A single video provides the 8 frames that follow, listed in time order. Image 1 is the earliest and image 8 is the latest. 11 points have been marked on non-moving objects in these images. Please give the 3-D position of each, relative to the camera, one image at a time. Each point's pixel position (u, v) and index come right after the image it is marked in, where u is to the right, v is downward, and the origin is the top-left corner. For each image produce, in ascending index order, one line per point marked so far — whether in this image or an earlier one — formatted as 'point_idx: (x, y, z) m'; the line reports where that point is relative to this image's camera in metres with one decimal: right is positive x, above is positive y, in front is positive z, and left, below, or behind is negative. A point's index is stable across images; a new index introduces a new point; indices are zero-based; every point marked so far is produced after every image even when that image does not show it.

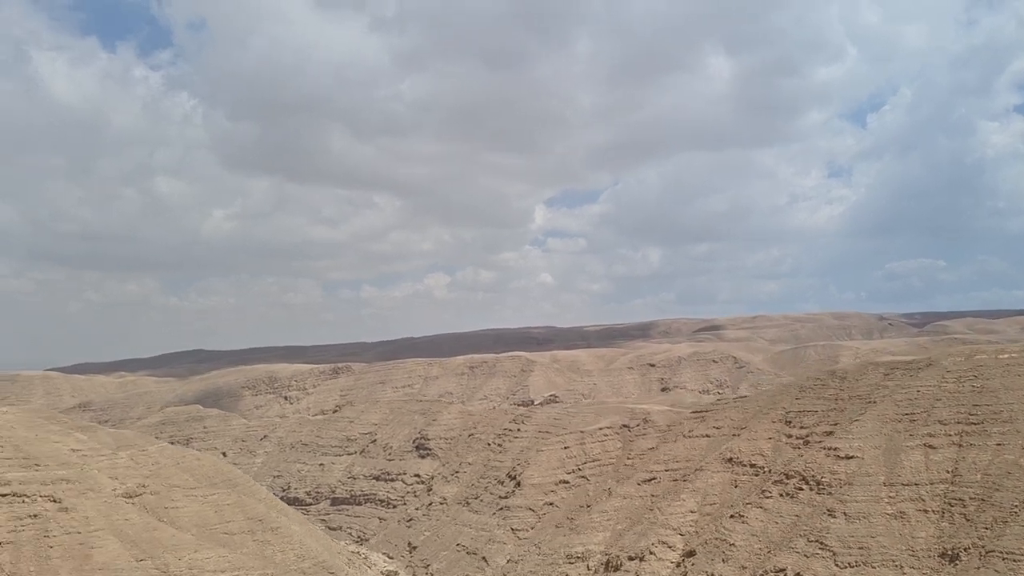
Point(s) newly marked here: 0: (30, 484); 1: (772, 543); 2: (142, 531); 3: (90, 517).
0: (-12.4, -5.1, +19.1) m
1: (+6.5, -6.4, +18.4) m
2: (-9.9, -6.5, +19.8) m
3: (-11.0, -6.0, +19.1) m
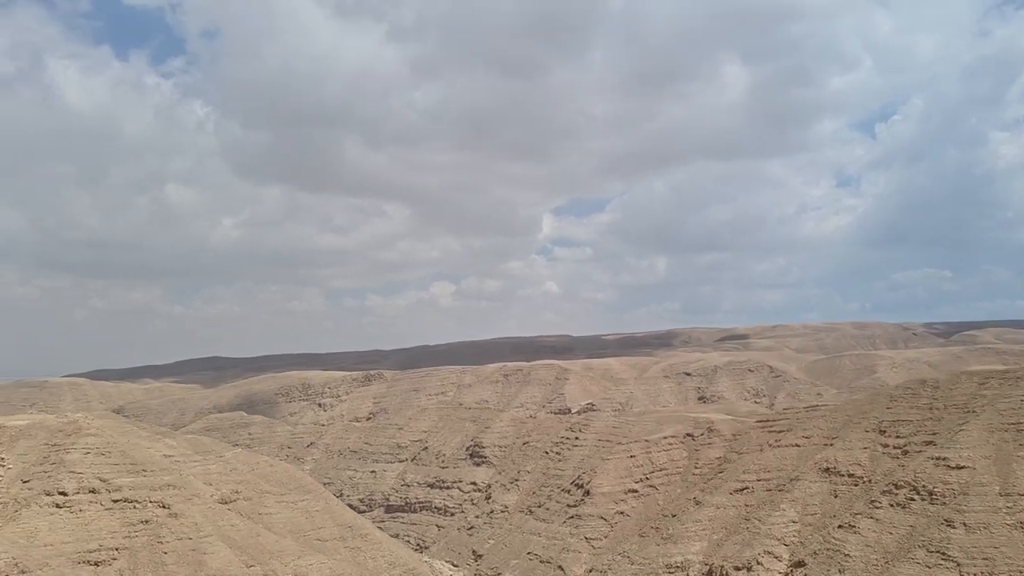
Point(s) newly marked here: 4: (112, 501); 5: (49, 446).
0: (-9.6, -5.2, +19.0) m
1: (+9.3, -6.6, +18.2) m
2: (-7.1, -6.7, +19.8) m
3: (-8.1, -6.1, +19.1) m
4: (-10.0, -5.3, +18.4) m
5: (-12.3, -4.2, +19.5) m
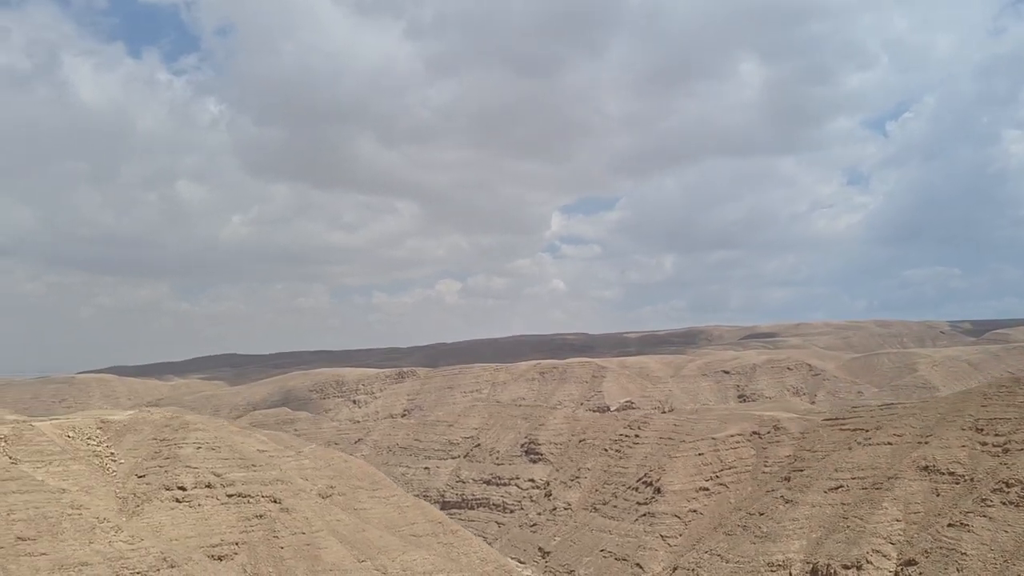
0: (-6.7, -5.1, +19.1) m
1: (+12.2, -6.5, +18.0) m
2: (-4.2, -6.6, +19.8) m
3: (-5.3, -6.0, +19.1) m
4: (-7.2, -5.2, +18.4) m
5: (-9.4, -4.1, +19.6) m
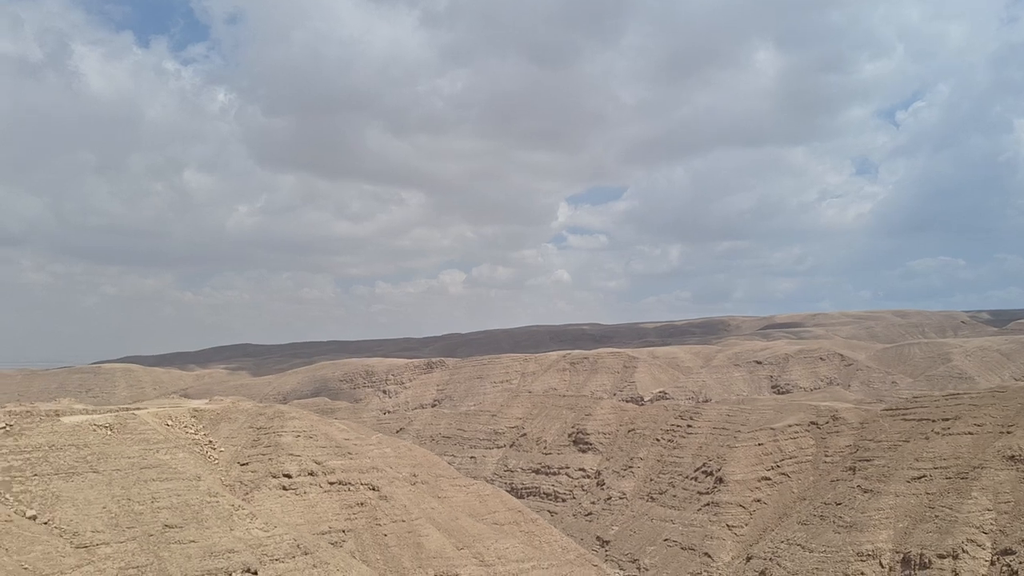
0: (-4.2, -4.8, +19.2) m
1: (+14.7, -6.2, +18.0) m
2: (-1.7, -6.3, +19.9) m
3: (-2.8, -5.7, +19.2) m
4: (-4.6, -4.9, +18.5) m
5: (-6.9, -3.8, +19.7) m
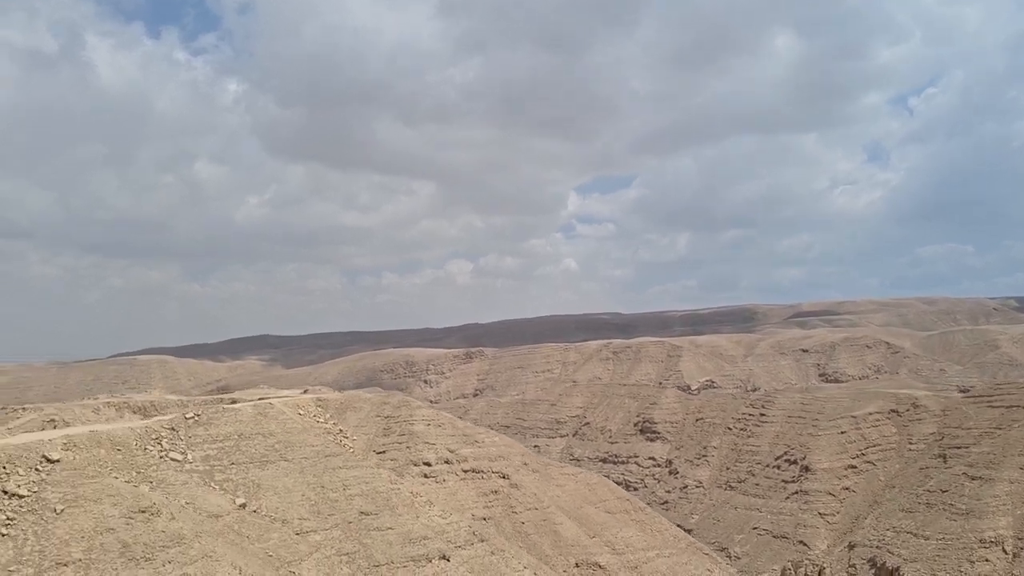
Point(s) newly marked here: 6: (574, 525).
0: (-0.8, -4.6, +19.3) m
1: (+18.1, -5.8, +17.8) m
2: (+1.7, -6.0, +20.0) m
3: (+0.7, -5.4, +19.3) m
4: (-1.2, -4.6, +18.6) m
5: (-3.5, -3.5, +19.8) m
6: (+1.6, -6.2, +19.1) m
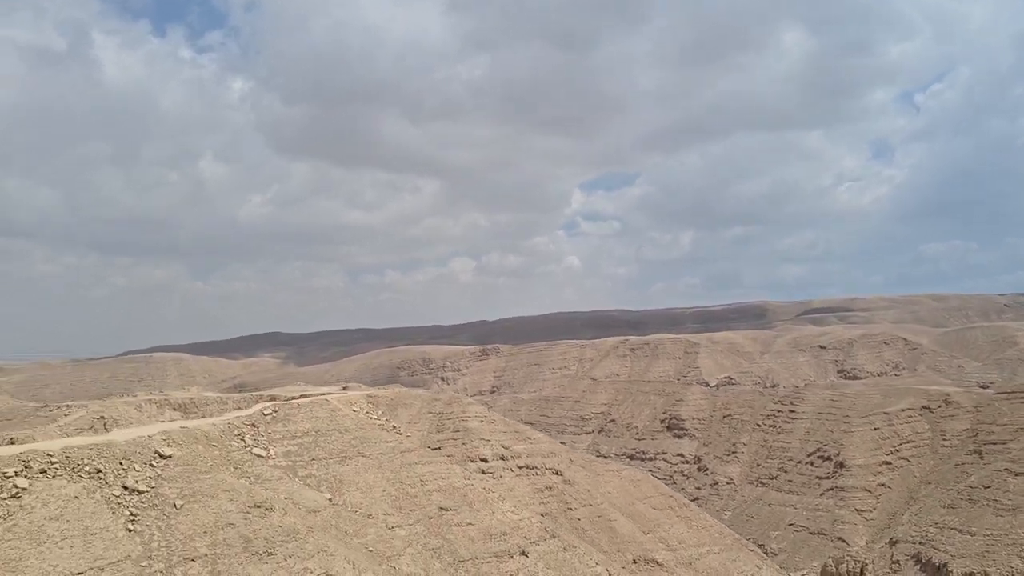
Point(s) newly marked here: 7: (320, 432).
0: (+0.6, -4.5, +19.3) m
1: (+19.5, -5.7, +17.8) m
2: (+3.1, -5.9, +20.0) m
3: (+2.1, -5.3, +19.3) m
4: (+0.2, -4.6, +18.7) m
5: (-2.1, -3.4, +19.9) m
6: (+3.0, -6.1, +19.2) m
7: (-3.7, -2.7, +14.0) m
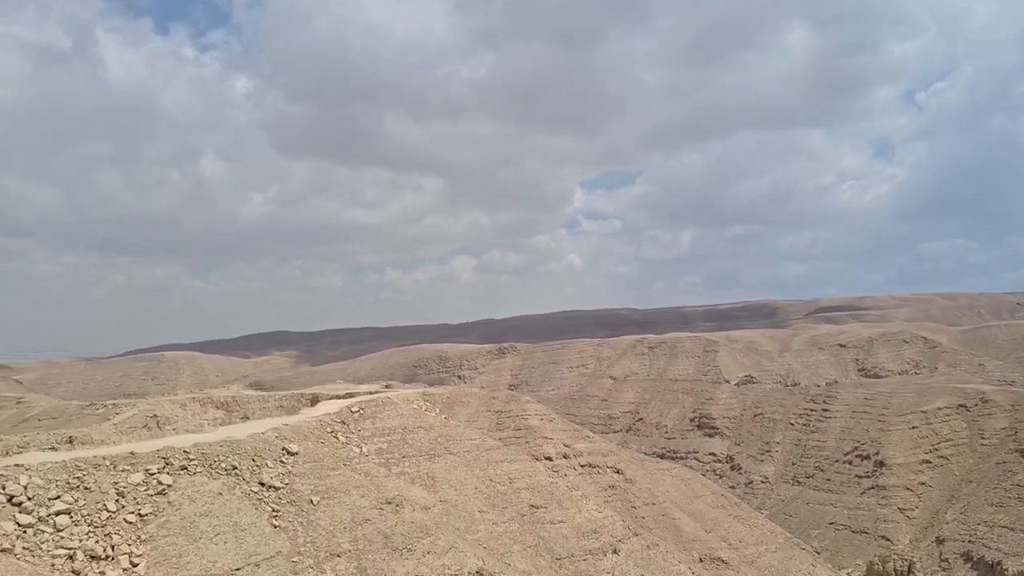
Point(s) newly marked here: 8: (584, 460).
0: (+2.2, -4.4, +19.3) m
1: (+21.1, -5.7, +17.8) m
2: (+4.7, -5.8, +20.0) m
3: (+3.7, -5.3, +19.3) m
4: (+1.7, -4.5, +18.7) m
5: (-0.5, -3.4, +19.9) m
6: (+4.6, -6.0, +19.1) m
7: (-2.1, -2.7, +14.0) m
8: (+1.8, -4.4, +18.8) m
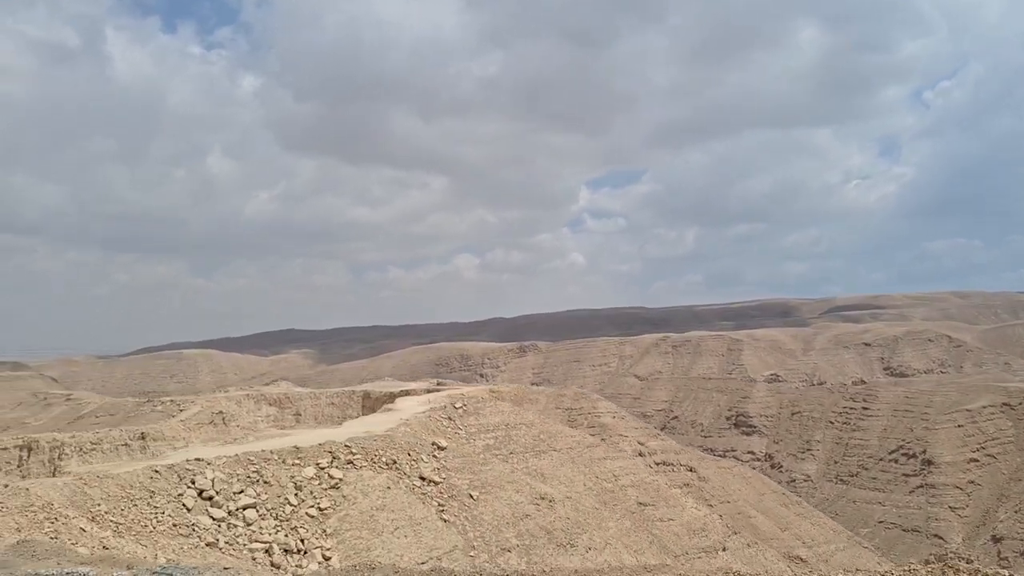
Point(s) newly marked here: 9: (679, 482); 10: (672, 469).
0: (+4.1, -4.4, +19.3) m
1: (+23.0, -5.6, +17.7) m
2: (+6.6, -5.8, +20.0) m
3: (+5.6, -5.2, +19.3) m
4: (+3.6, -4.5, +18.7) m
5: (+1.4, -3.3, +19.9) m
6: (+6.5, -6.0, +19.1) m
7: (-0.2, -2.6, +14.0) m
8: (+3.7, -4.3, +18.8) m
9: (+4.2, -4.9, +18.6) m
10: (+4.1, -4.6, +19.0) m
